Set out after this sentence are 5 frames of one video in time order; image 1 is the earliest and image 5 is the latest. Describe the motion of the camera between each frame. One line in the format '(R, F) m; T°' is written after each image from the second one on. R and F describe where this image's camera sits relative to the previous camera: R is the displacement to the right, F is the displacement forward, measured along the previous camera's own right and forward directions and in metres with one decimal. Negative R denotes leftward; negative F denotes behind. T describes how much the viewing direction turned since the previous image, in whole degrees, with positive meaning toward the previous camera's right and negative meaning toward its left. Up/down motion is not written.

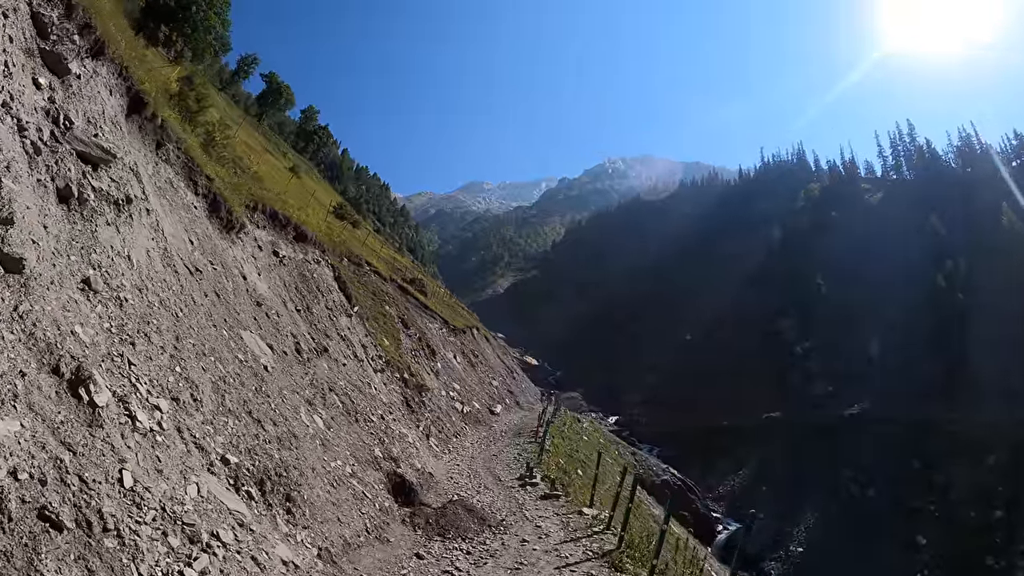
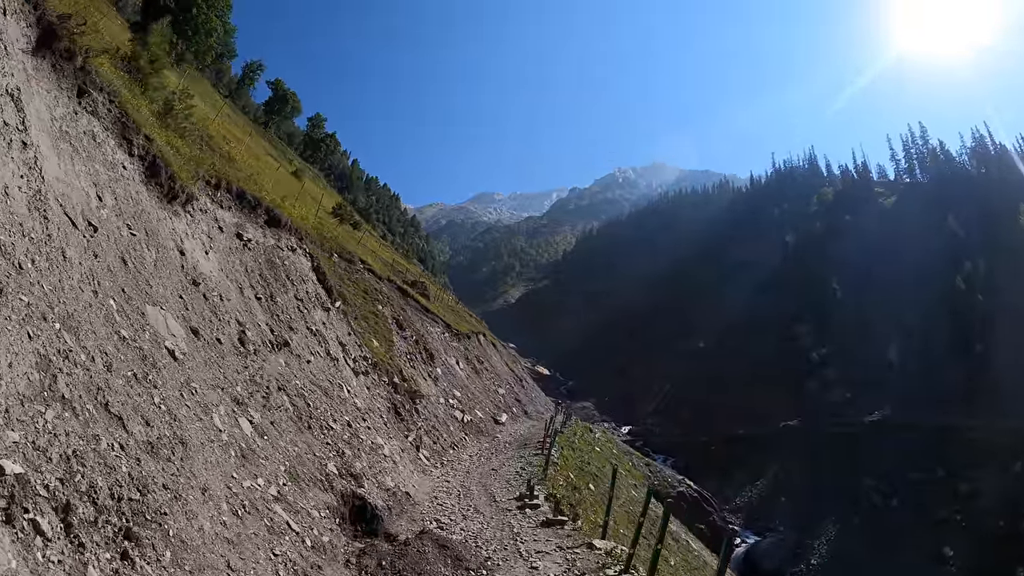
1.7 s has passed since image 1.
(+0.5, +3.7) m; -1°
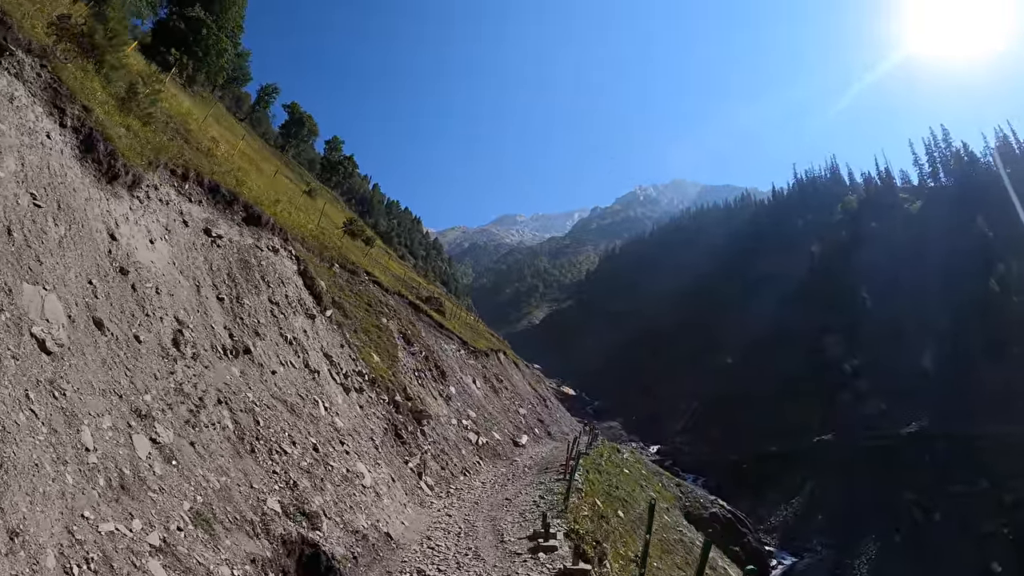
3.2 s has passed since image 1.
(+0.5, +3.4) m; -2°
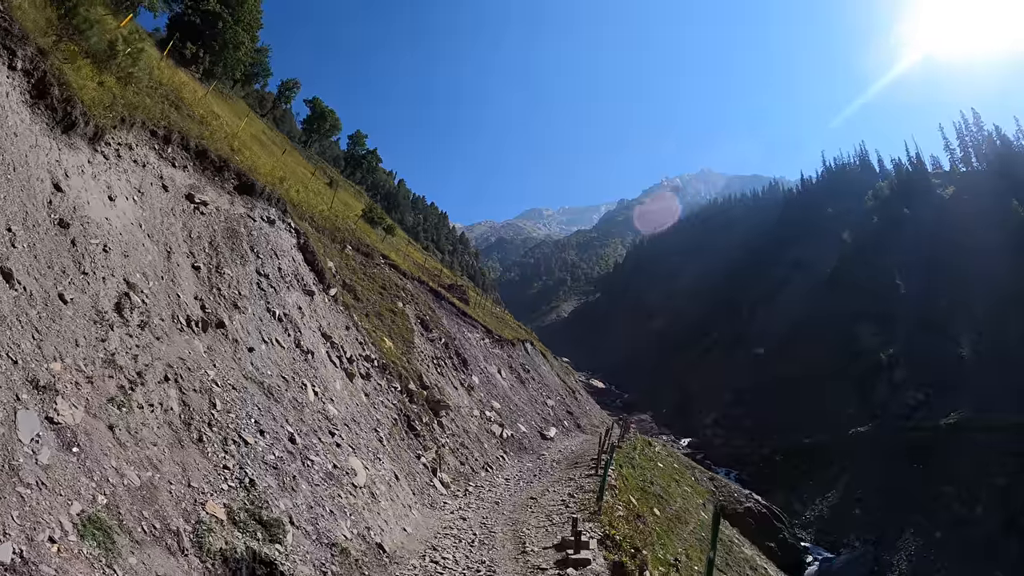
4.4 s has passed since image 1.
(+0.2, +2.7) m; -3°
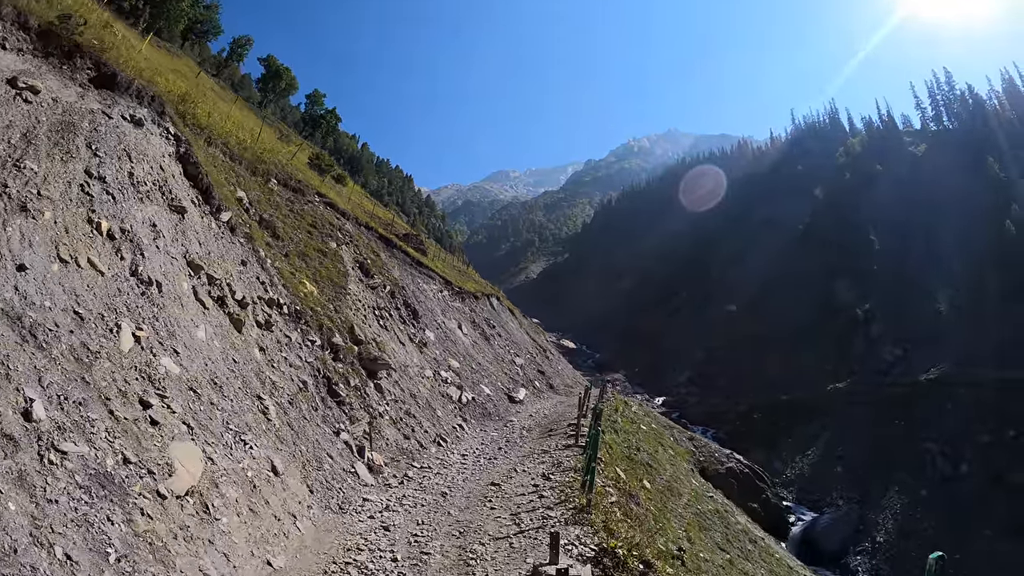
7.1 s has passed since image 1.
(+0.4, +5.2) m; +3°
